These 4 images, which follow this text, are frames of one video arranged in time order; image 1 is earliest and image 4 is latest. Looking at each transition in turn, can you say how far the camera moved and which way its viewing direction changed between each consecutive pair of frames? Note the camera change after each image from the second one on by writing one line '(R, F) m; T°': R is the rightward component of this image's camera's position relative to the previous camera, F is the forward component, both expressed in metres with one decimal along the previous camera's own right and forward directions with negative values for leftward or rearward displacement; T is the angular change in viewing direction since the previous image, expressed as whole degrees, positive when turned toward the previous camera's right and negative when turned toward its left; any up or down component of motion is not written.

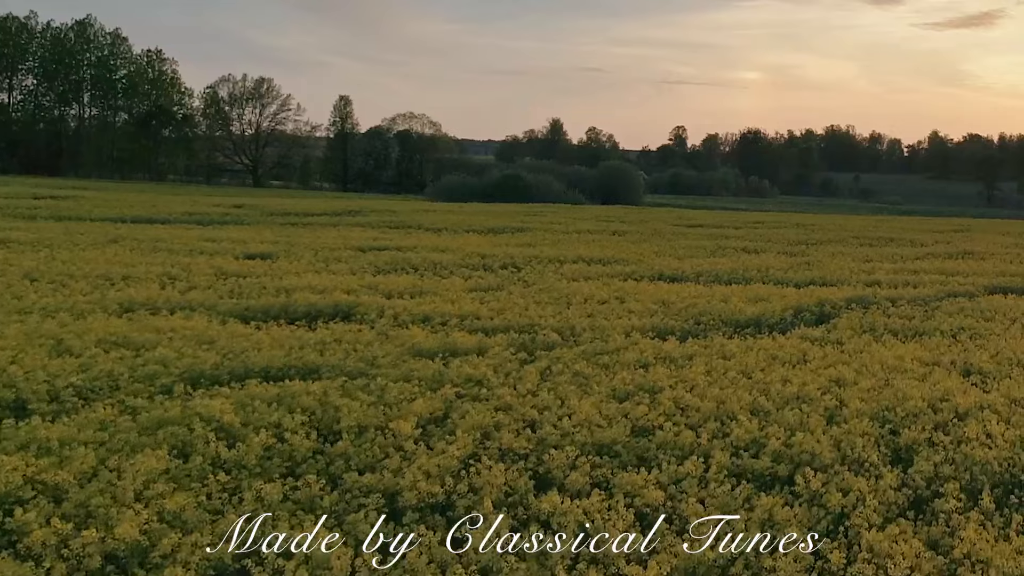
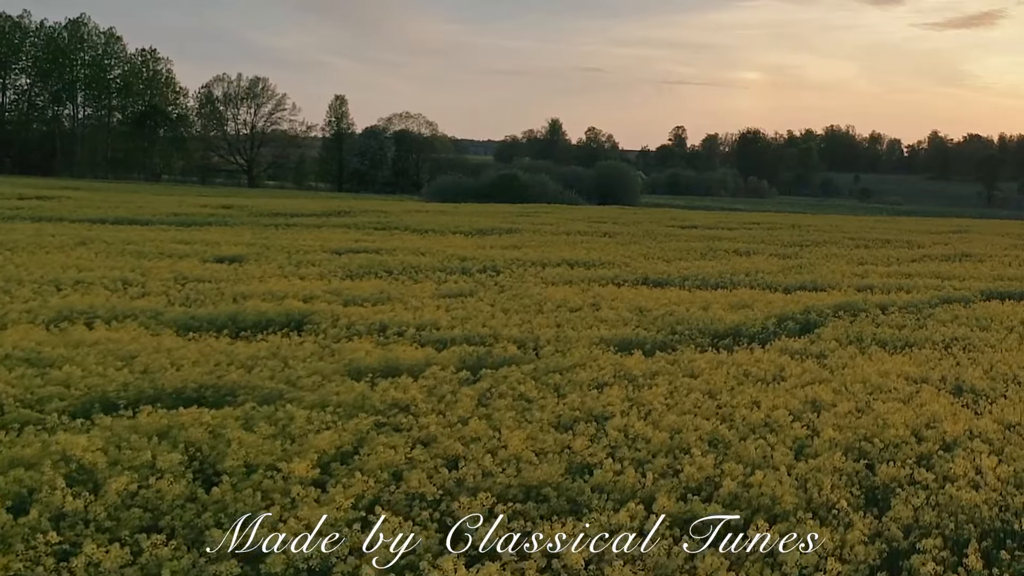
(+0.6, +0.9) m; 0°
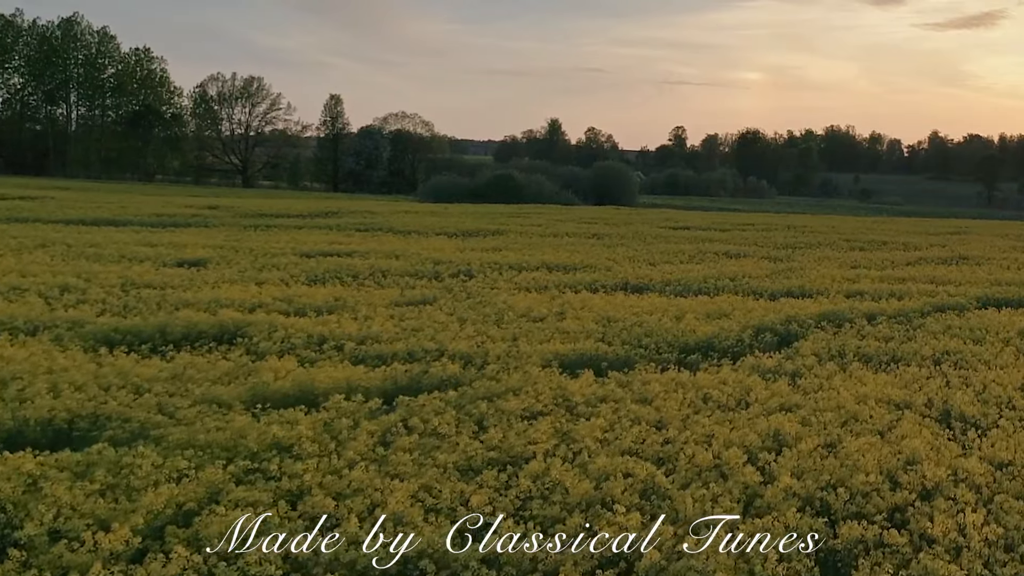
(+0.7, +1.1) m; 0°
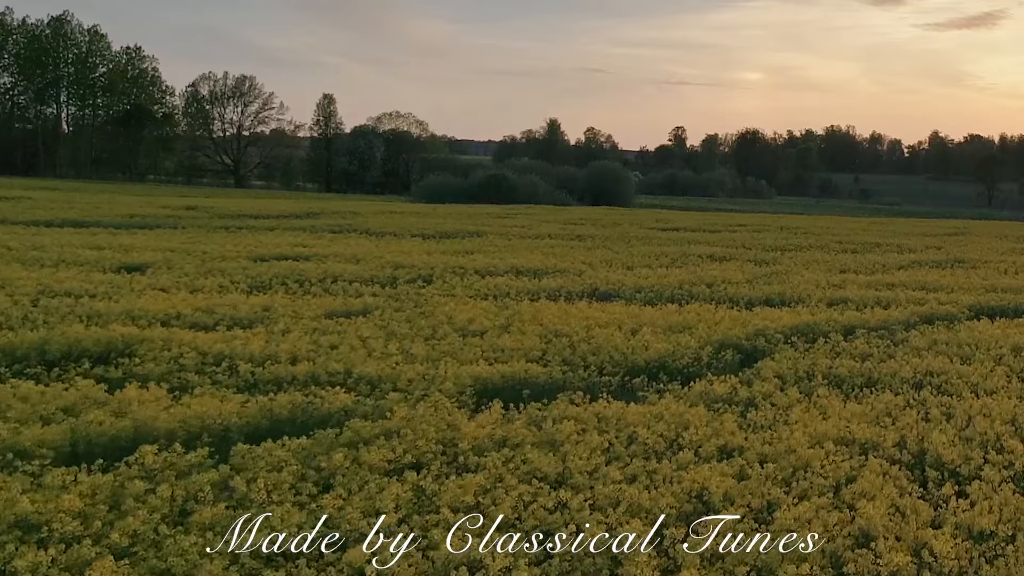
(+1.0, +1.4) m; 0°
